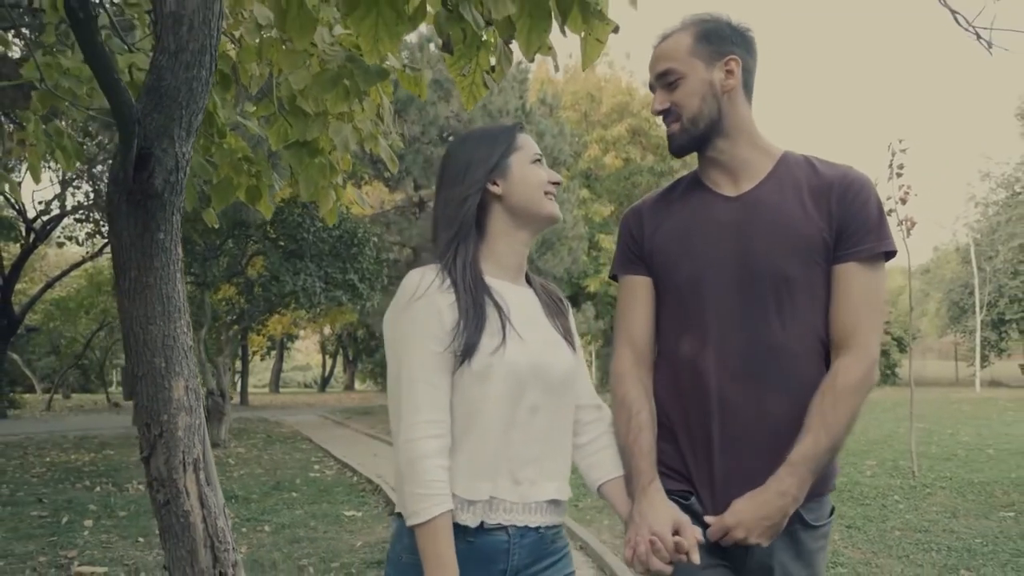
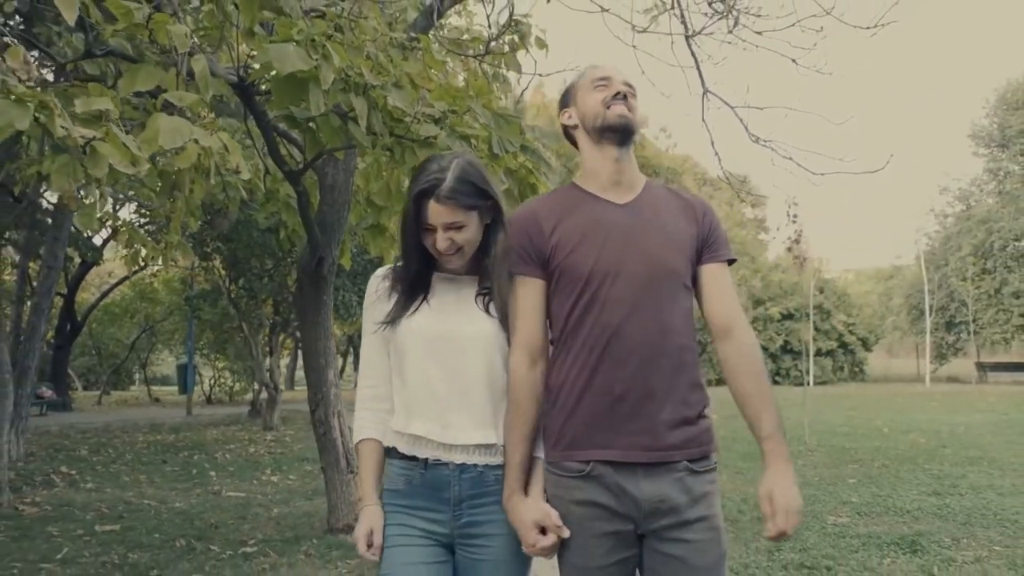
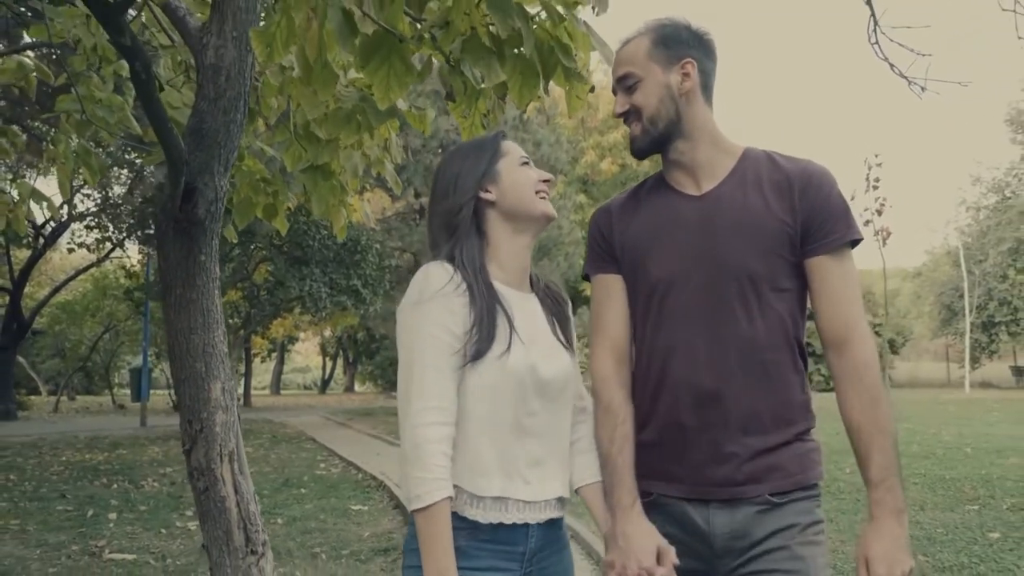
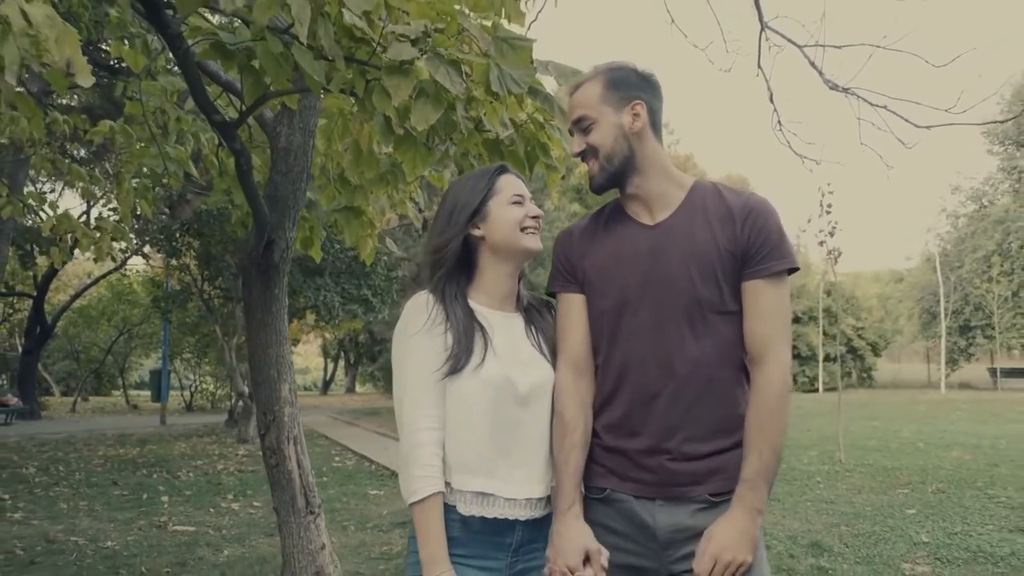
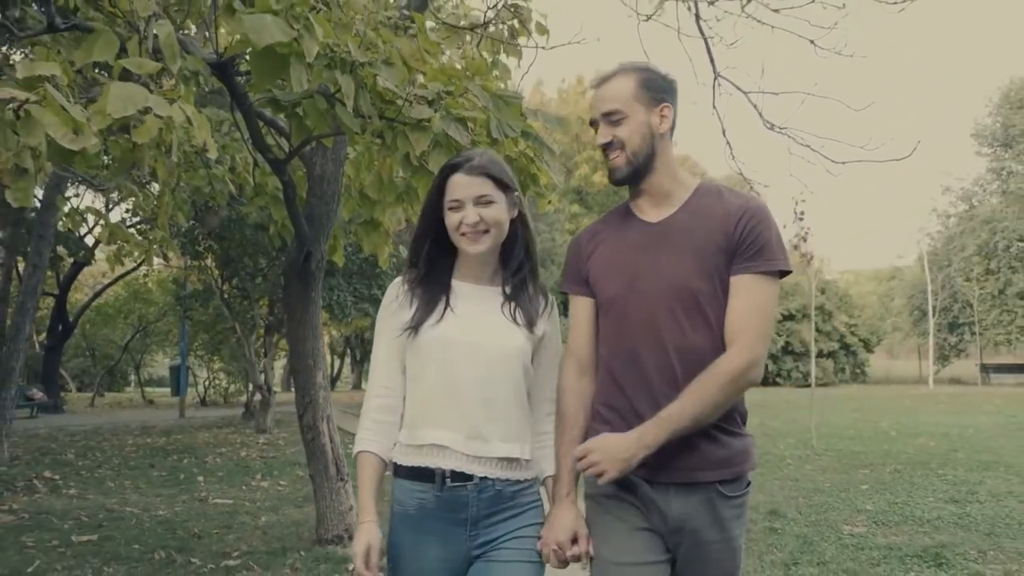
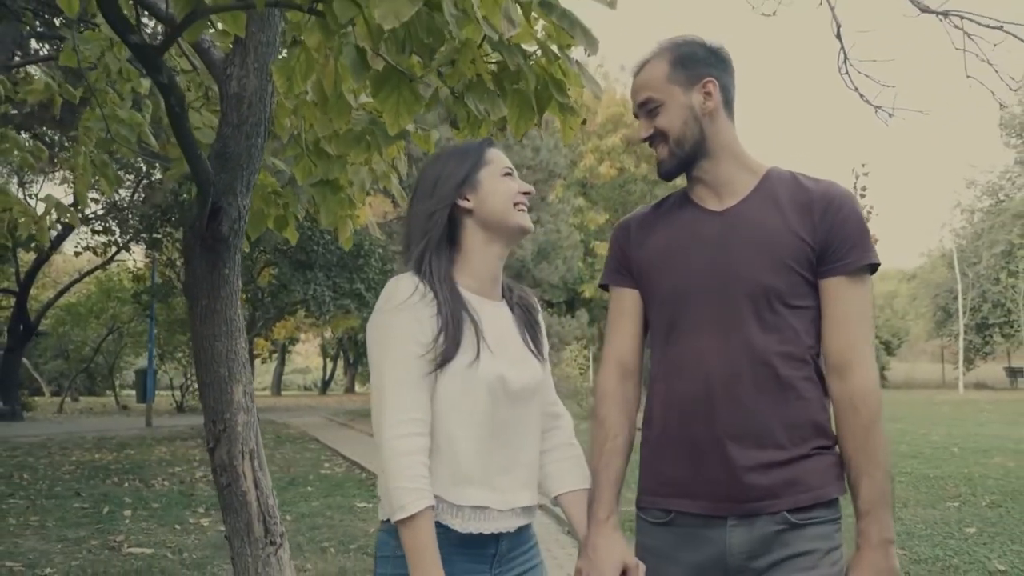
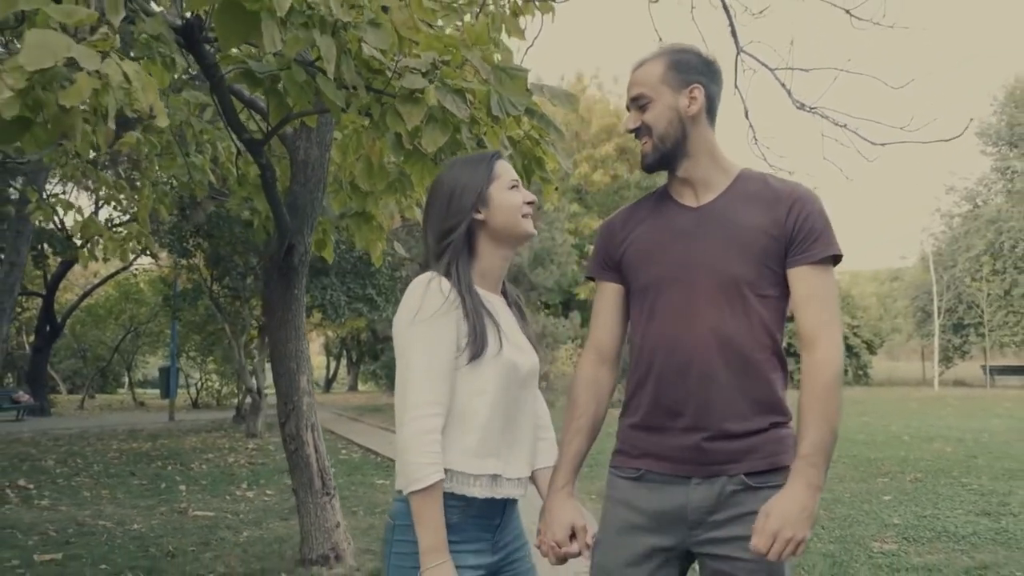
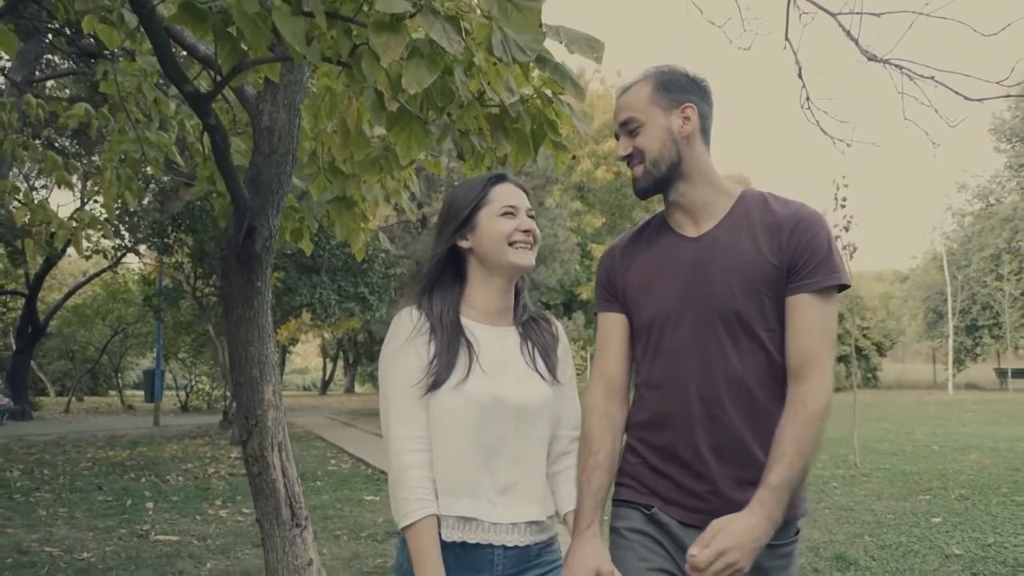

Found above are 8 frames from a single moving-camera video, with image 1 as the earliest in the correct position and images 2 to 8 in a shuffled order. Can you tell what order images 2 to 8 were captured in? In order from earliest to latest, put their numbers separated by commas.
3, 6, 8, 4, 7, 5, 2
